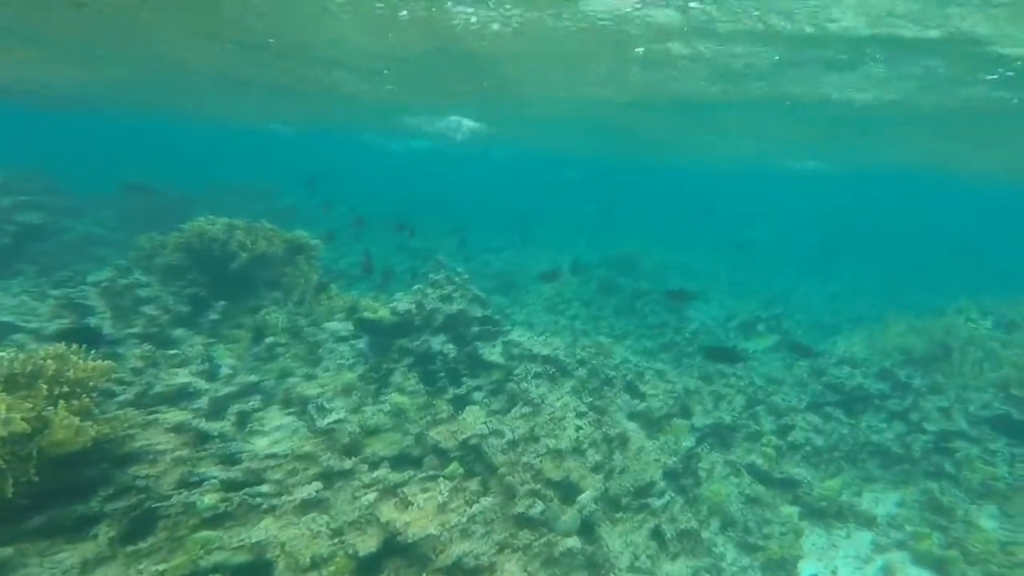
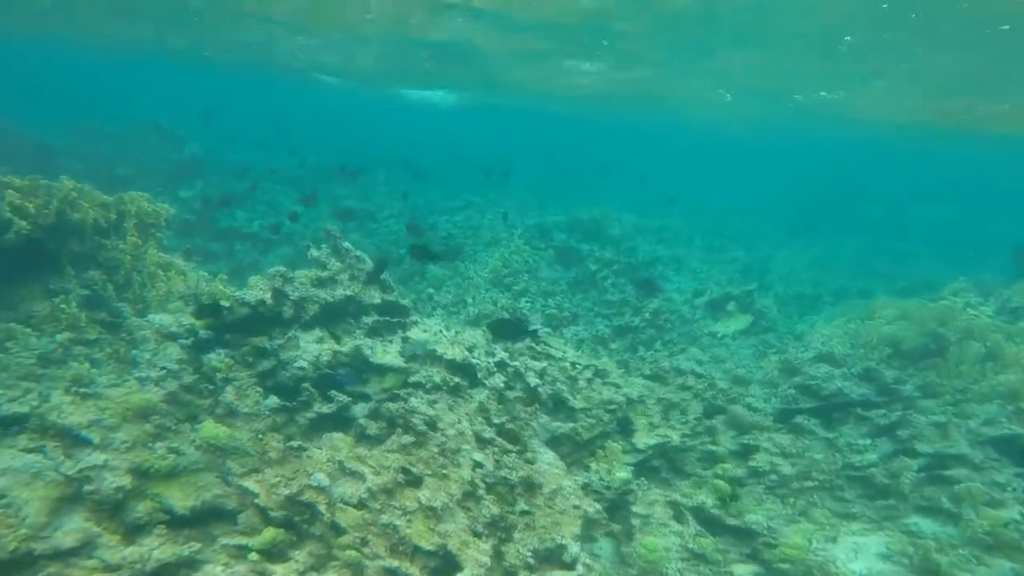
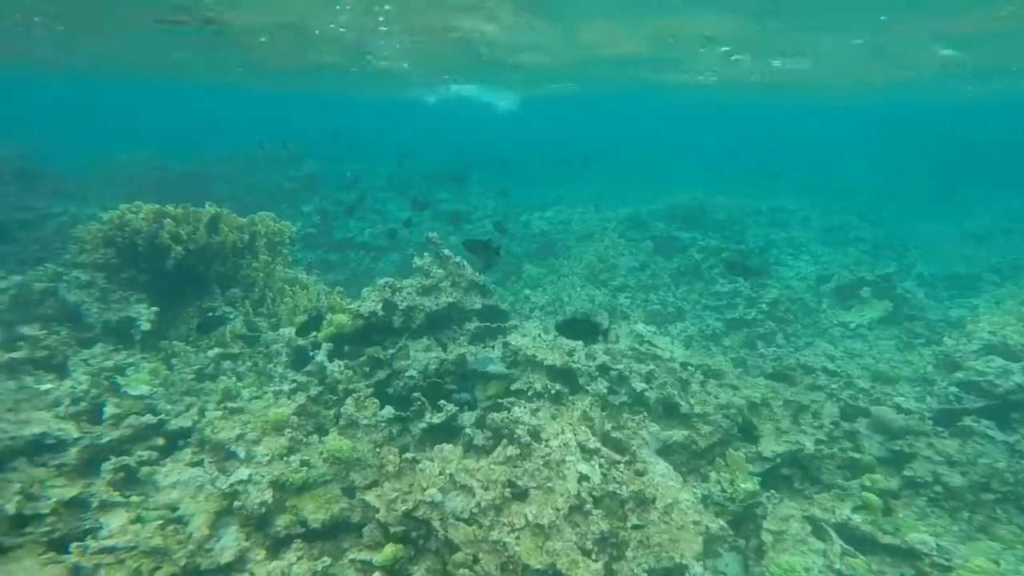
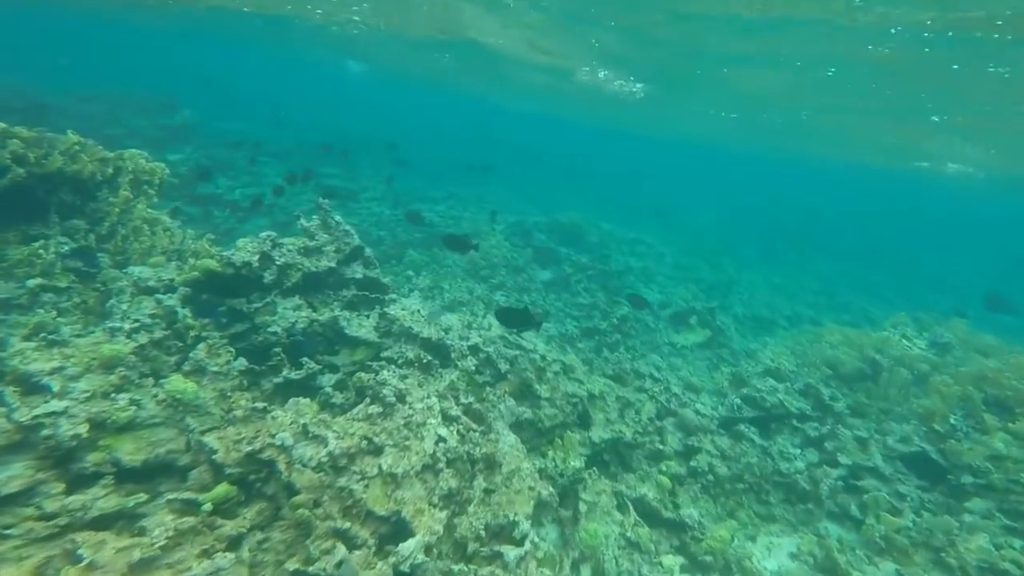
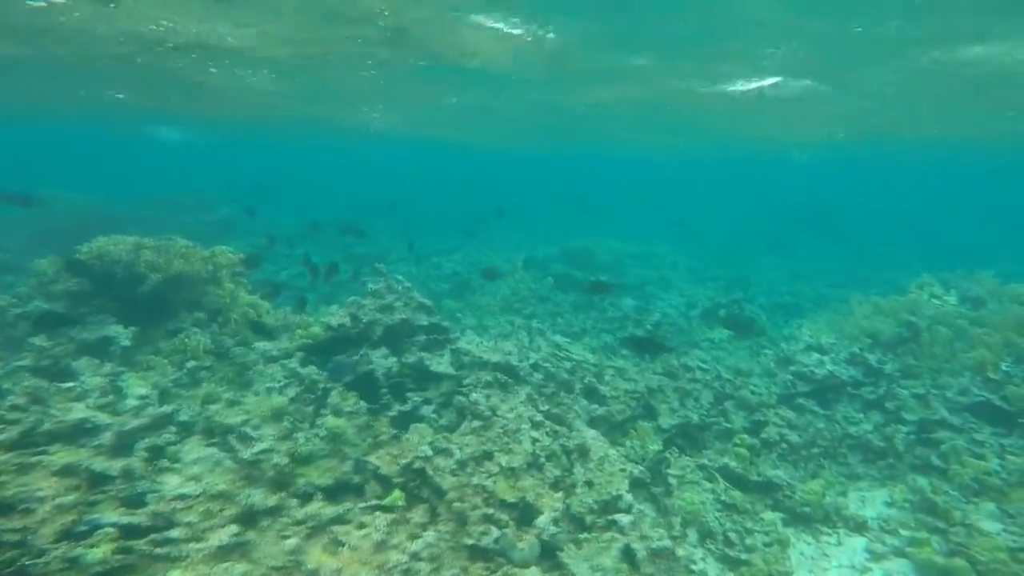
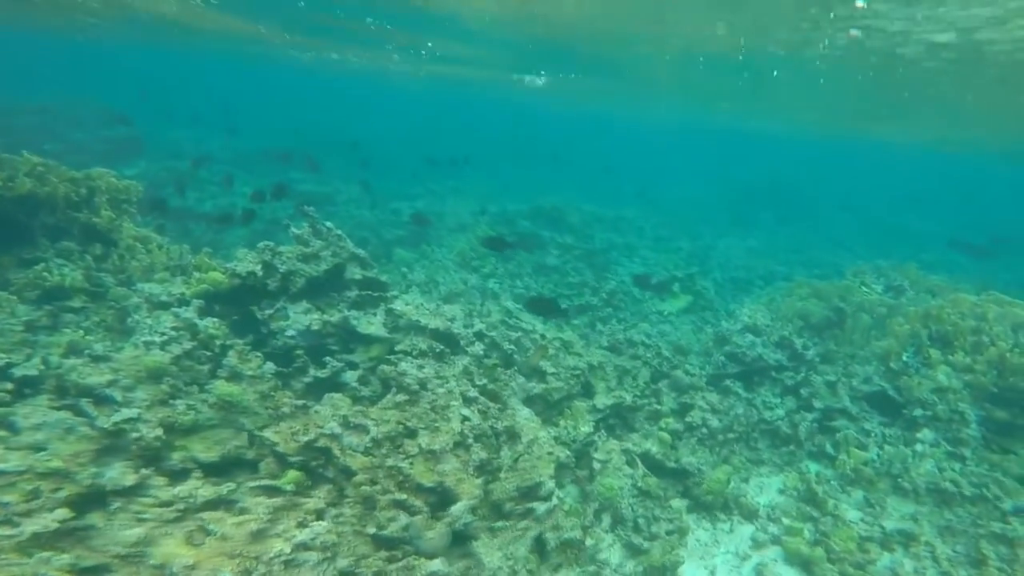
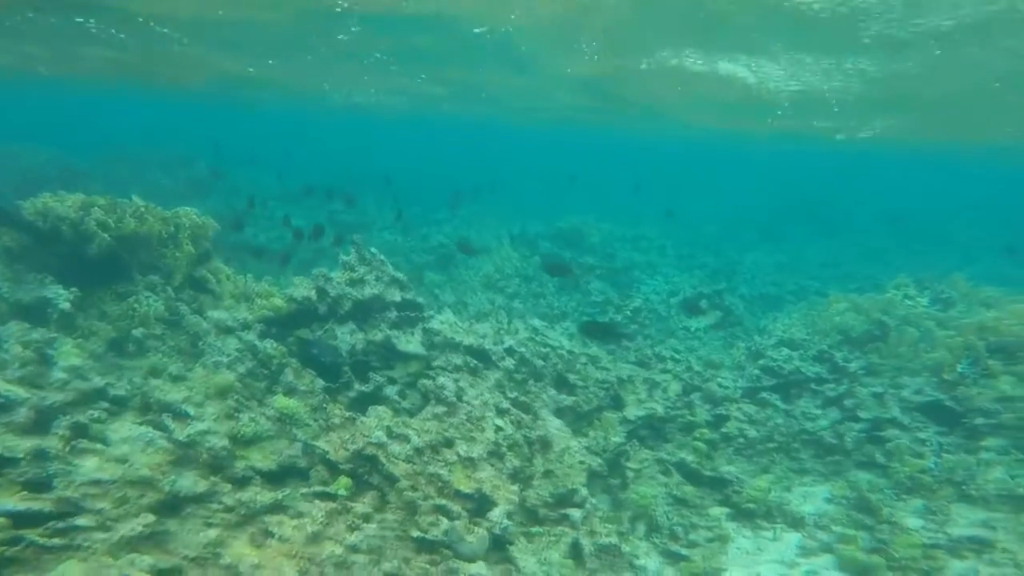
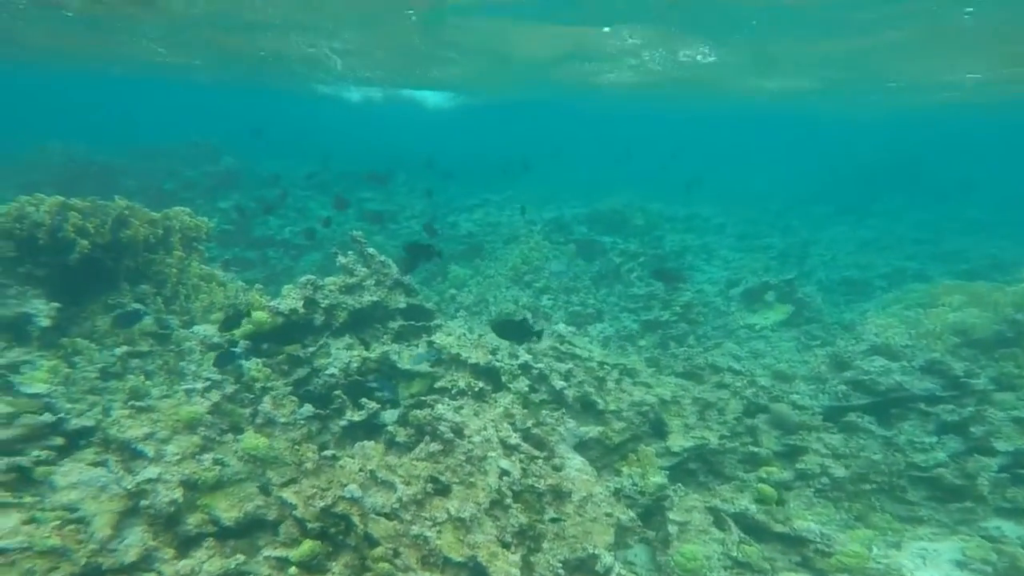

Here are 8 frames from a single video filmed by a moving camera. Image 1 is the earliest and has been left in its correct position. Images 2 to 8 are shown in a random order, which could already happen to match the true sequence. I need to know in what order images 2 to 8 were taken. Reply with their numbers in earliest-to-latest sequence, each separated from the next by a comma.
5, 7, 6, 4, 2, 8, 3
